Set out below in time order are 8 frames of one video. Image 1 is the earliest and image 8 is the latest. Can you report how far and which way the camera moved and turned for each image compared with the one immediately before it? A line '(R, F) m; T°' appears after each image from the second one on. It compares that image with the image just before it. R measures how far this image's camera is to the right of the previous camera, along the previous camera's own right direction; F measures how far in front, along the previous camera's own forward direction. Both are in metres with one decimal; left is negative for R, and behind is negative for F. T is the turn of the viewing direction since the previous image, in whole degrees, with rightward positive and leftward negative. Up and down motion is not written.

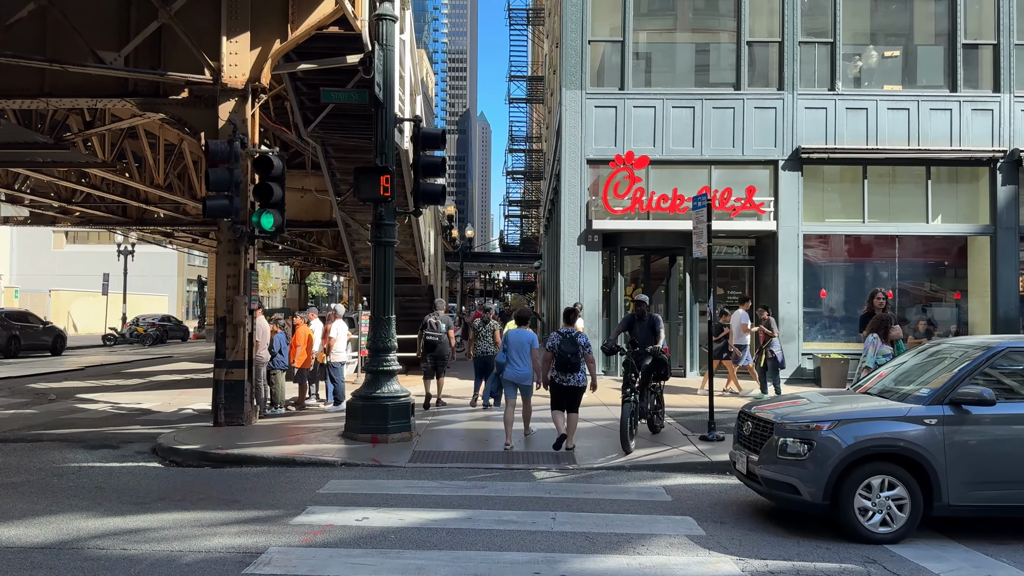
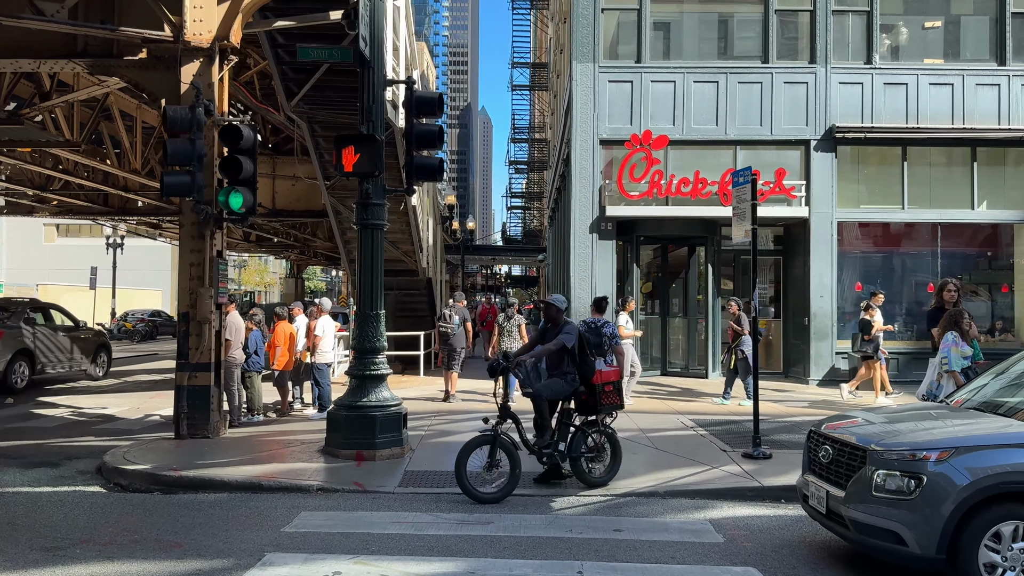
(-0.1, +1.5) m; 0°
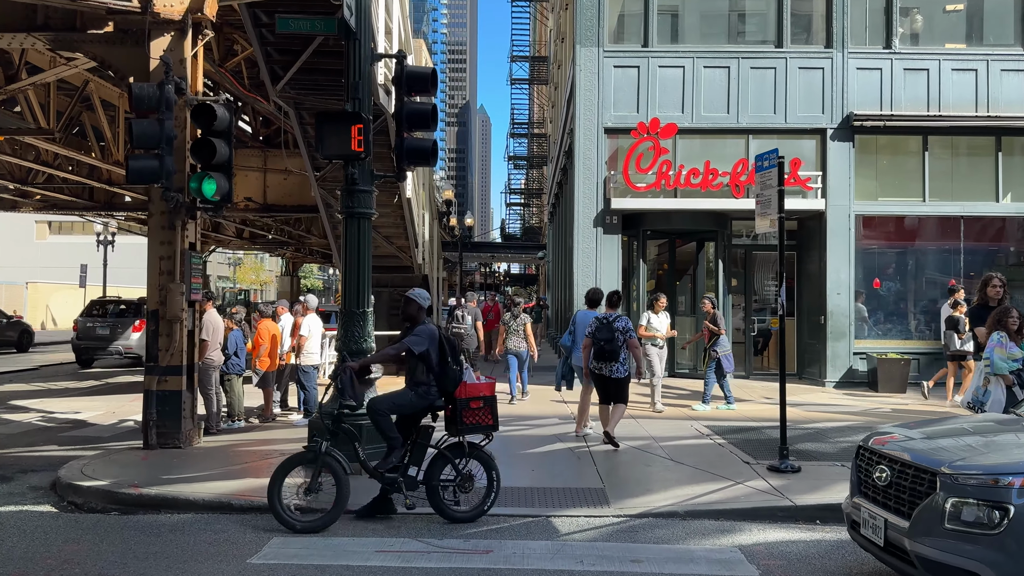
(0.0, +0.8) m; 0°
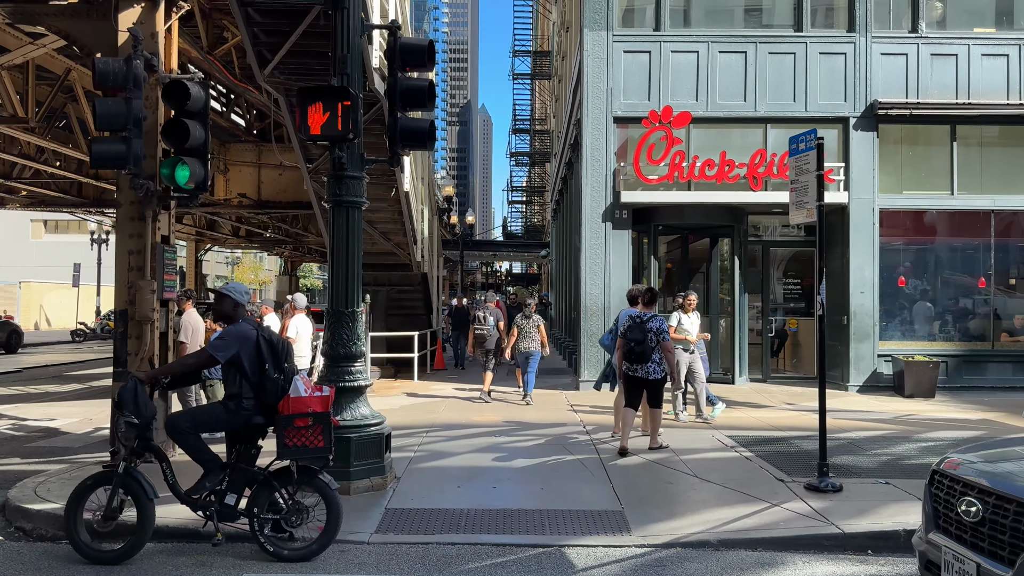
(0.0, +0.8) m; 0°
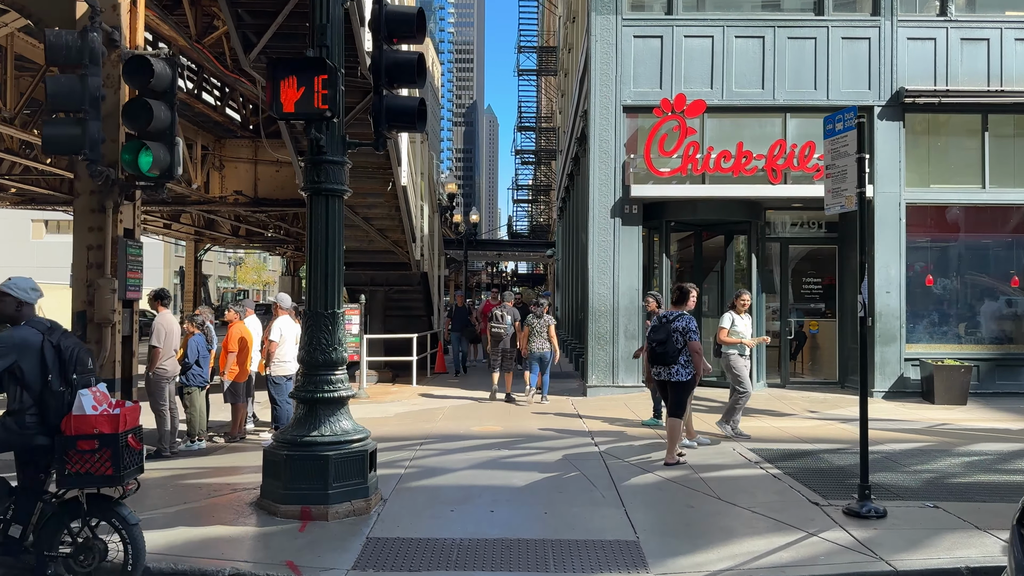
(0.0, +0.8) m; 0°
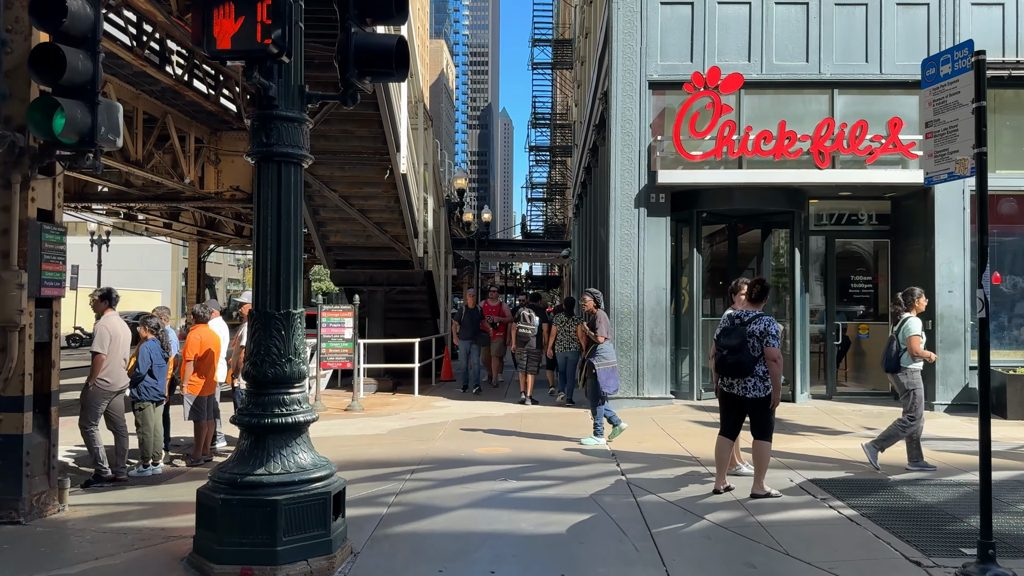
(0.0, +1.4) m; -1°
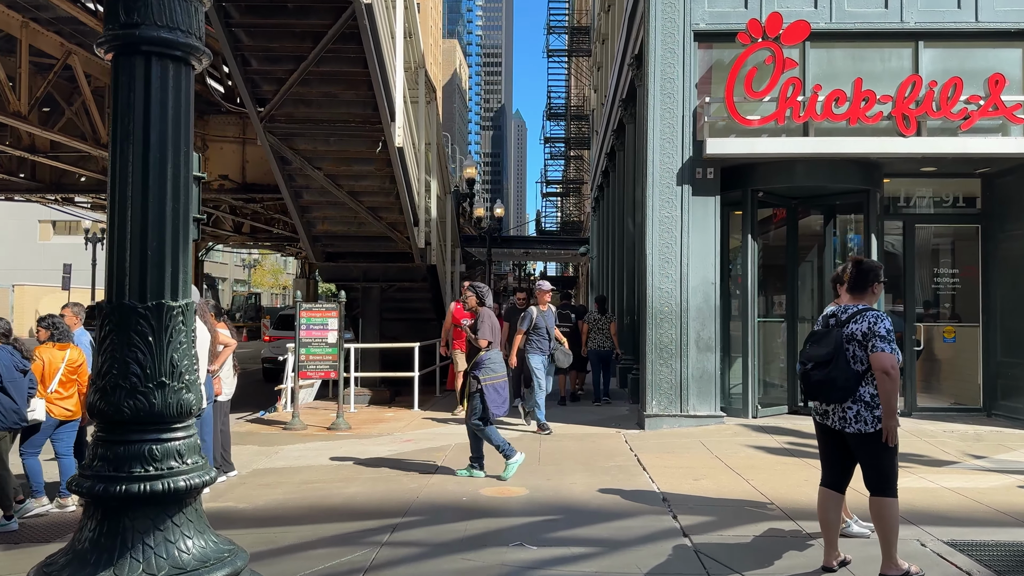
(0.0, +1.9) m; -1°
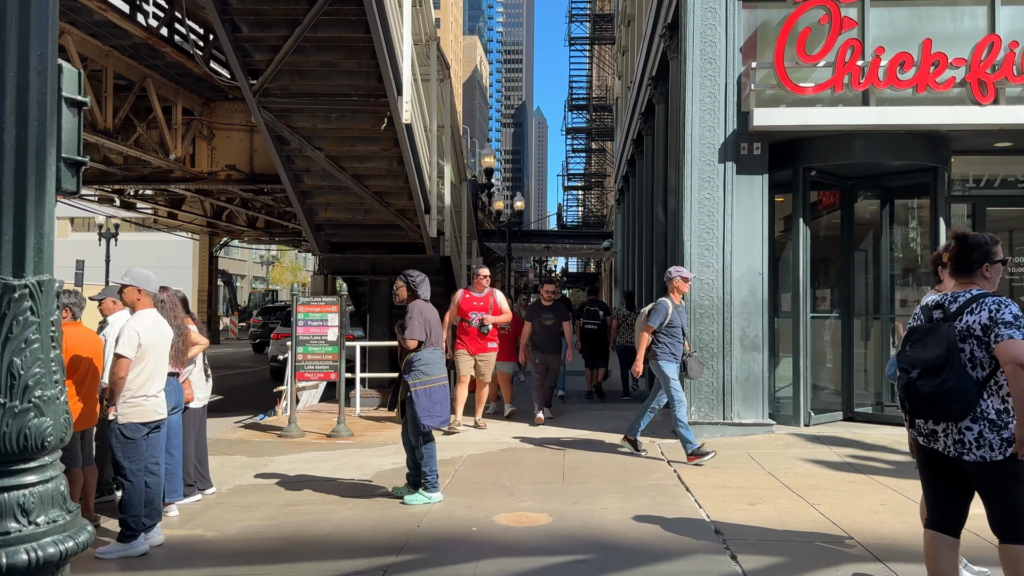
(0.0, +1.0) m; -1°
